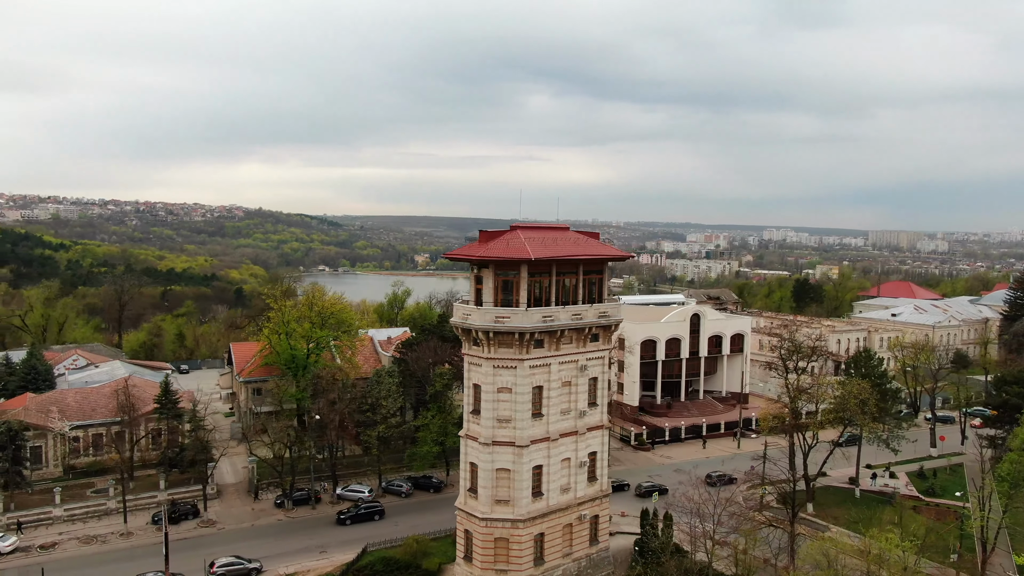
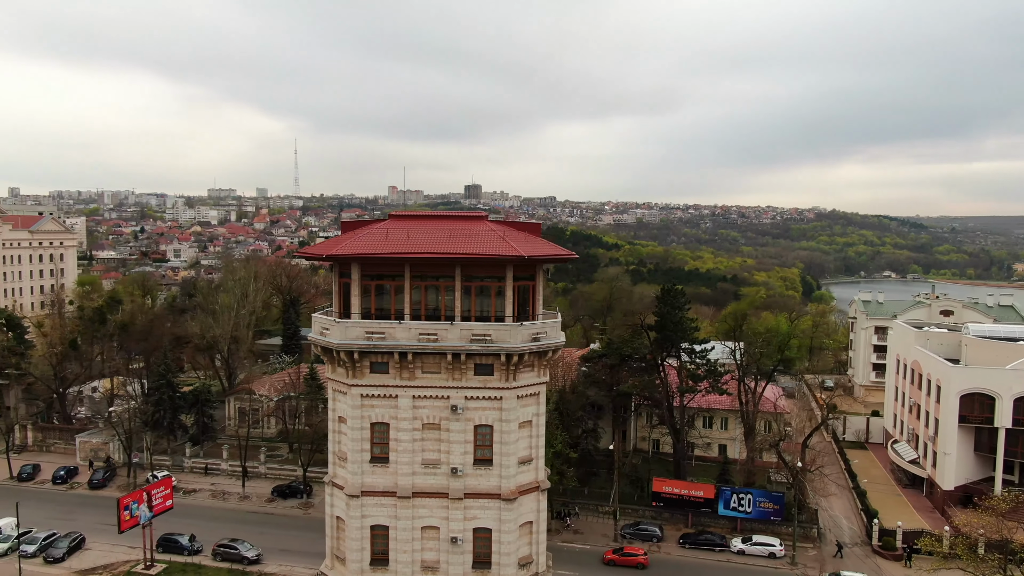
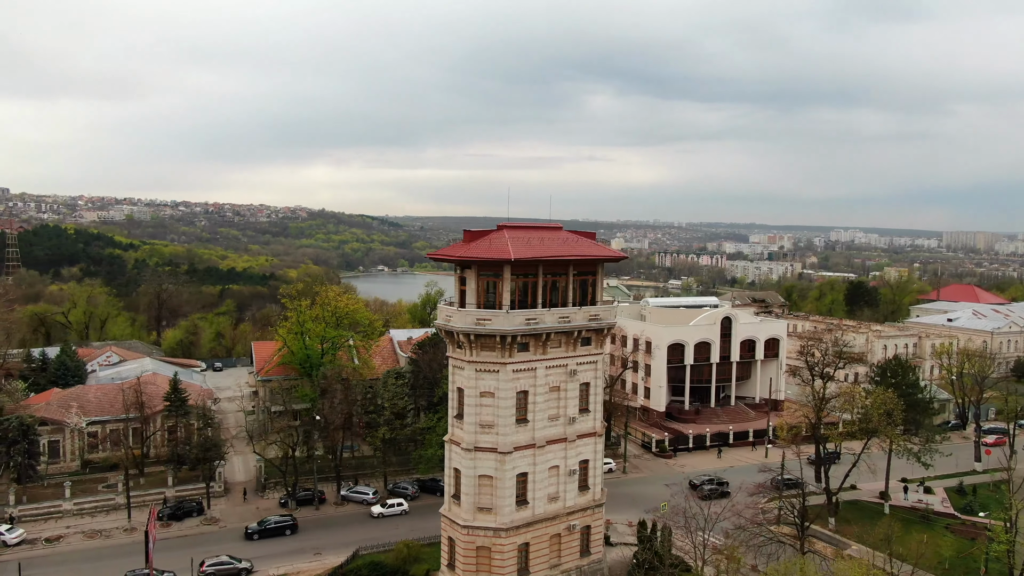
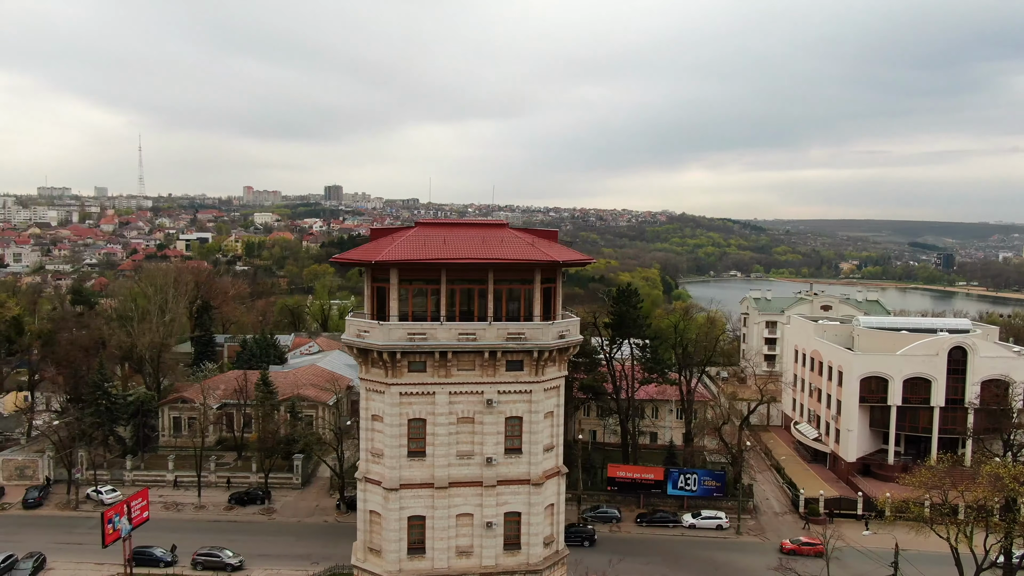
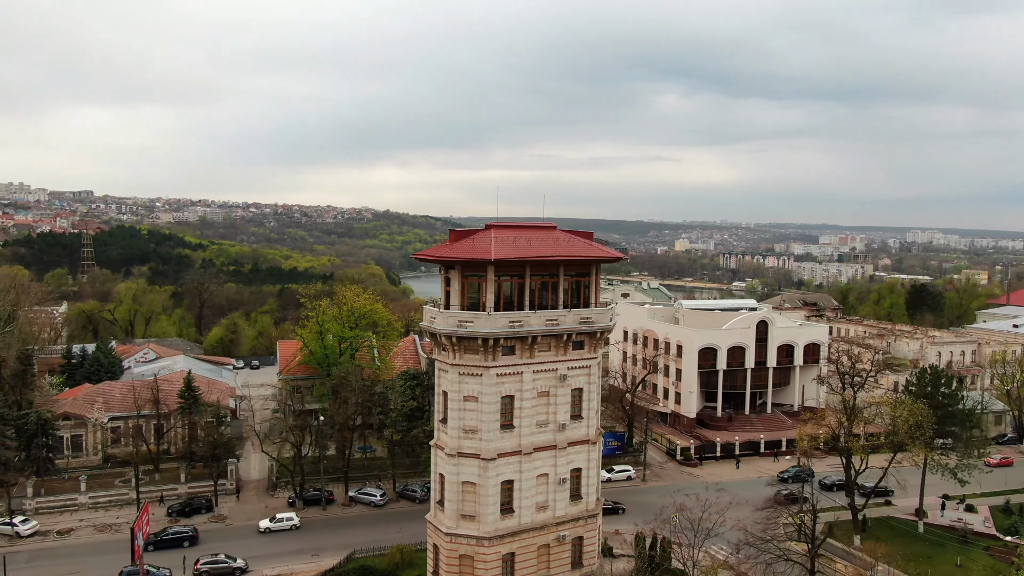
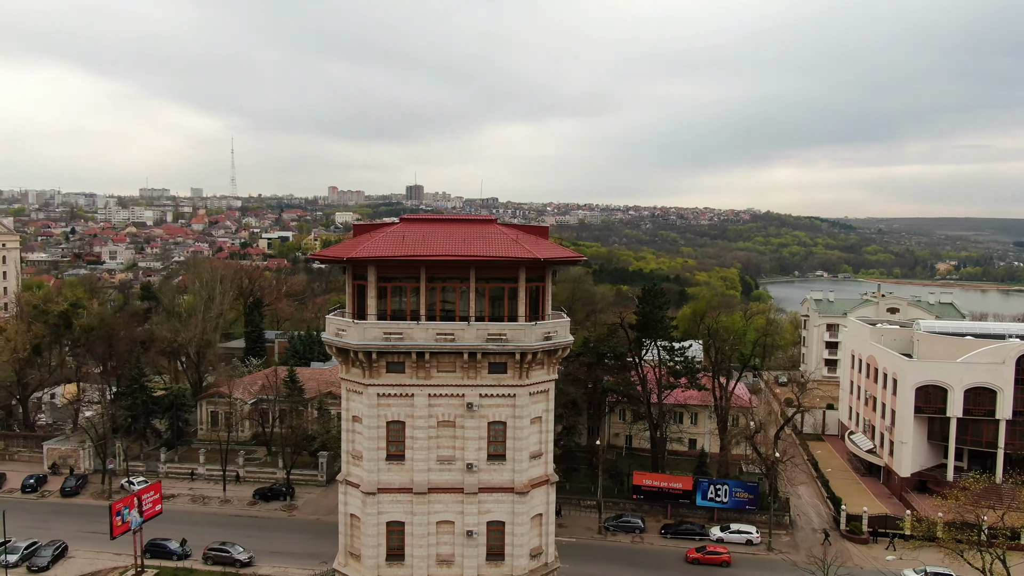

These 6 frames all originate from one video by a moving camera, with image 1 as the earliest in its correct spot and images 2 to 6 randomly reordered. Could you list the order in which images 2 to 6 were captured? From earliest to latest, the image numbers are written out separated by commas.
3, 5, 4, 6, 2
